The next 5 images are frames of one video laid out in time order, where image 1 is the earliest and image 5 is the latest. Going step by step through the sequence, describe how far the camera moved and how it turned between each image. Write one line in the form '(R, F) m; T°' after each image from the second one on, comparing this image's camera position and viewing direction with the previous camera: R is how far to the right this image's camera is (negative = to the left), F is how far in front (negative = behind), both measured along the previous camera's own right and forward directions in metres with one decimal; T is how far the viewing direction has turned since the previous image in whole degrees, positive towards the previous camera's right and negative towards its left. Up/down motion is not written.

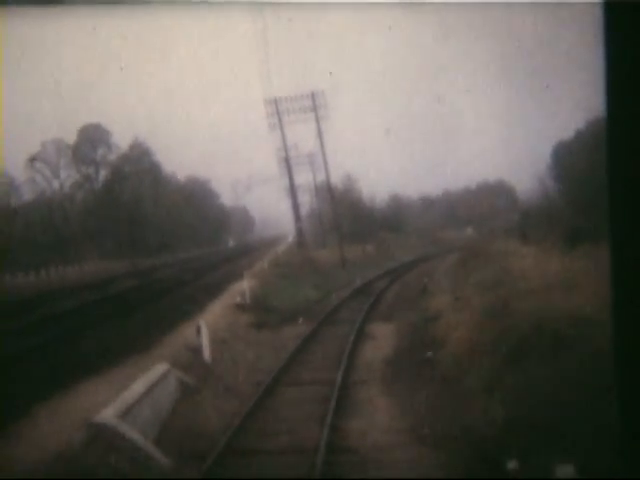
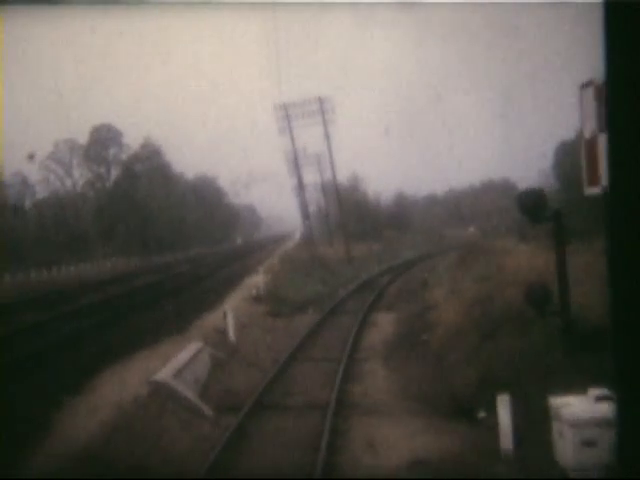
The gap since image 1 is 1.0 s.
(0.0, -0.4) m; 0°
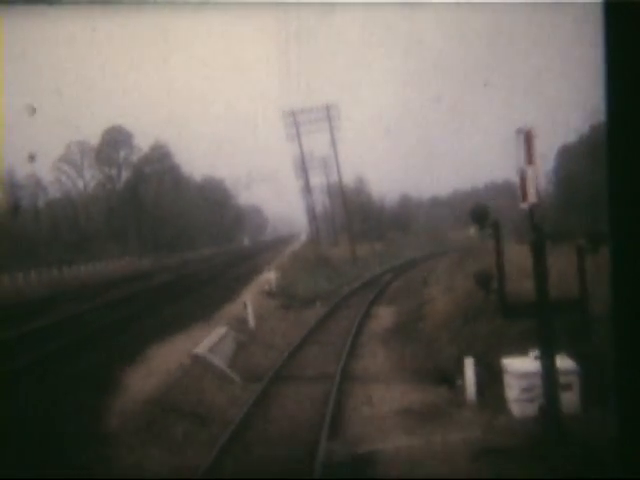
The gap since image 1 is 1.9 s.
(0.0, -0.4) m; 0°
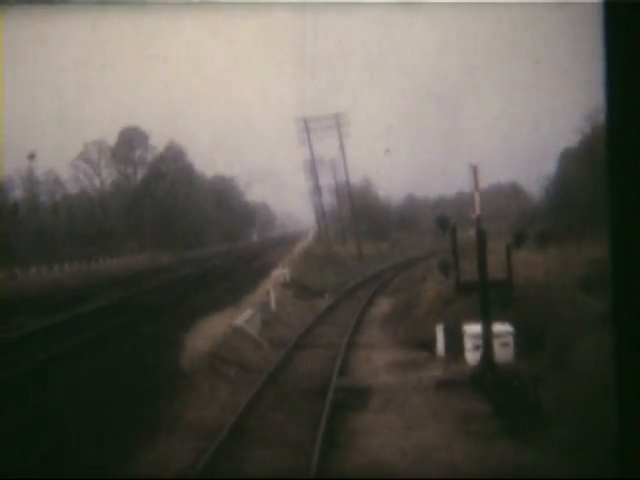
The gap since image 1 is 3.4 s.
(0.0, -0.7) m; 0°
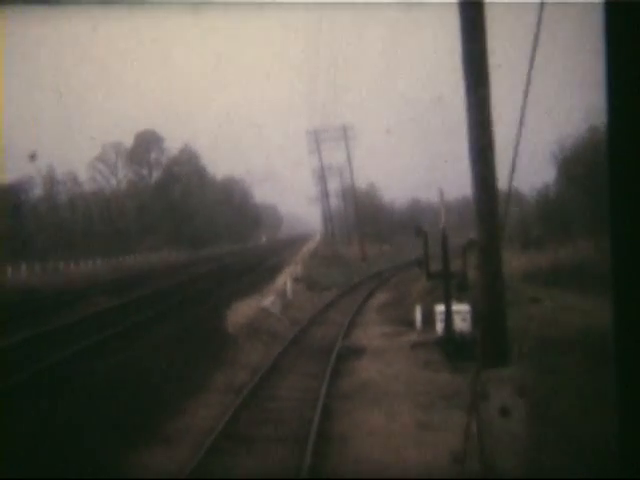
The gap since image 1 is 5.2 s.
(0.0, -0.9) m; 0°
